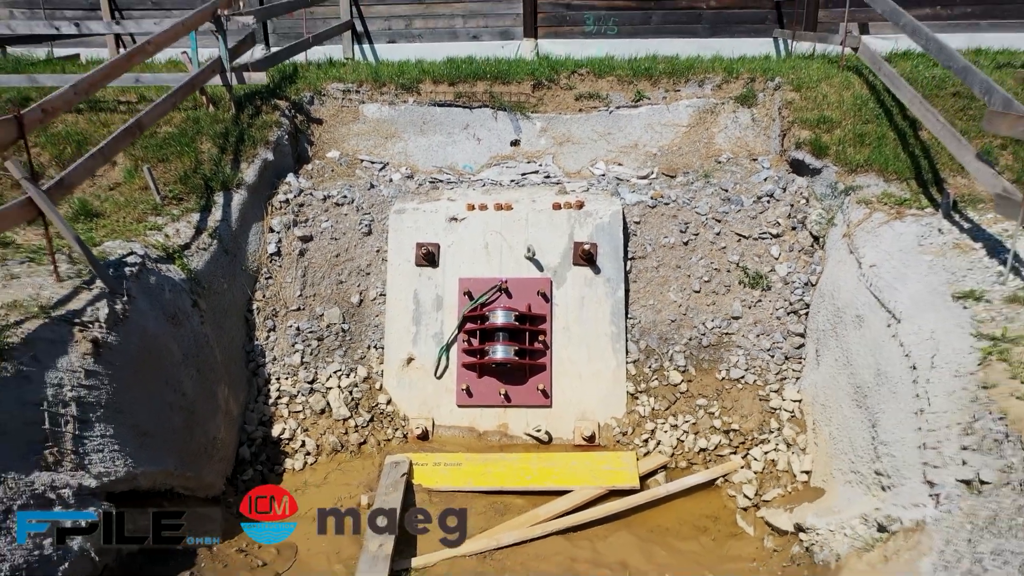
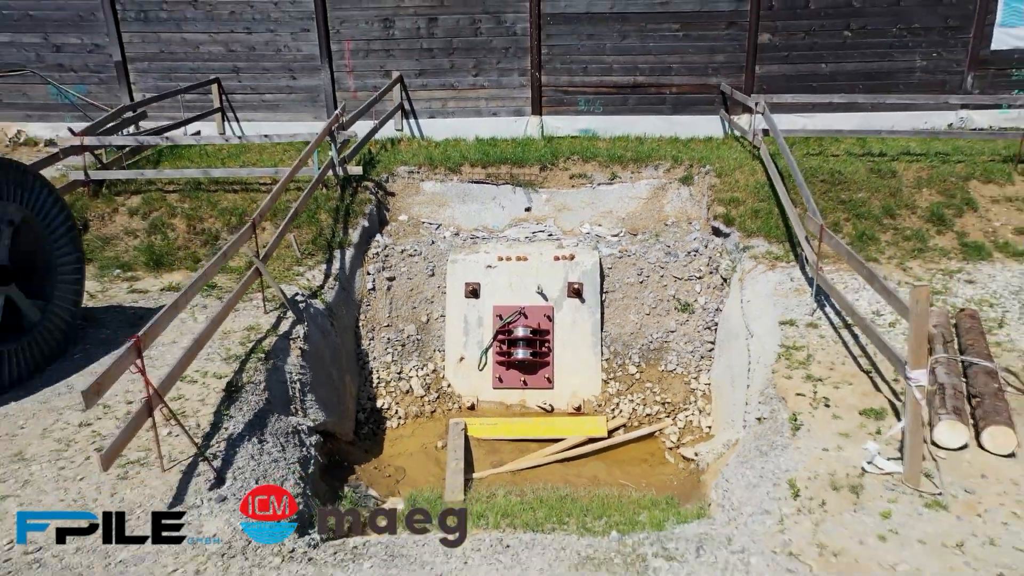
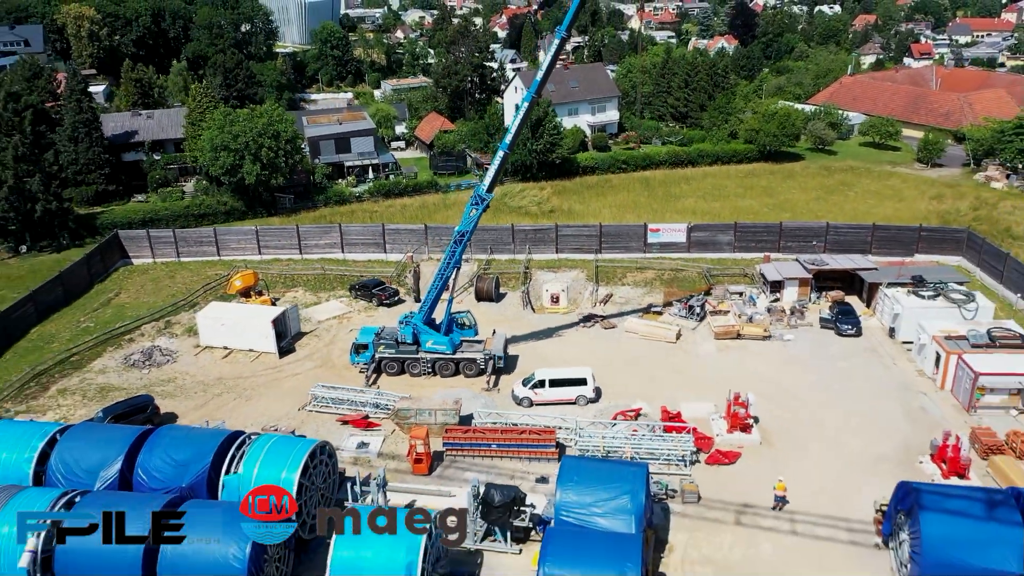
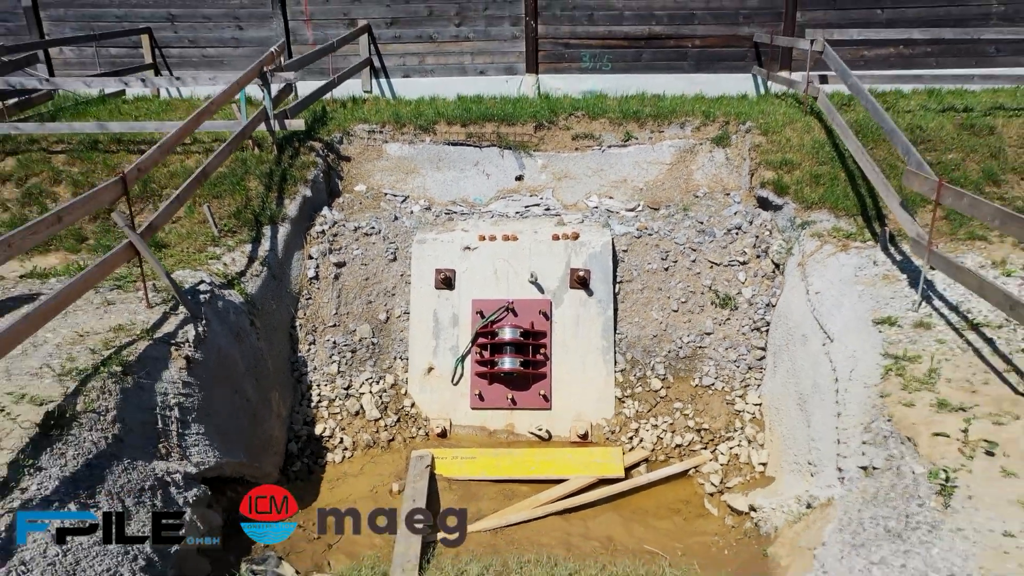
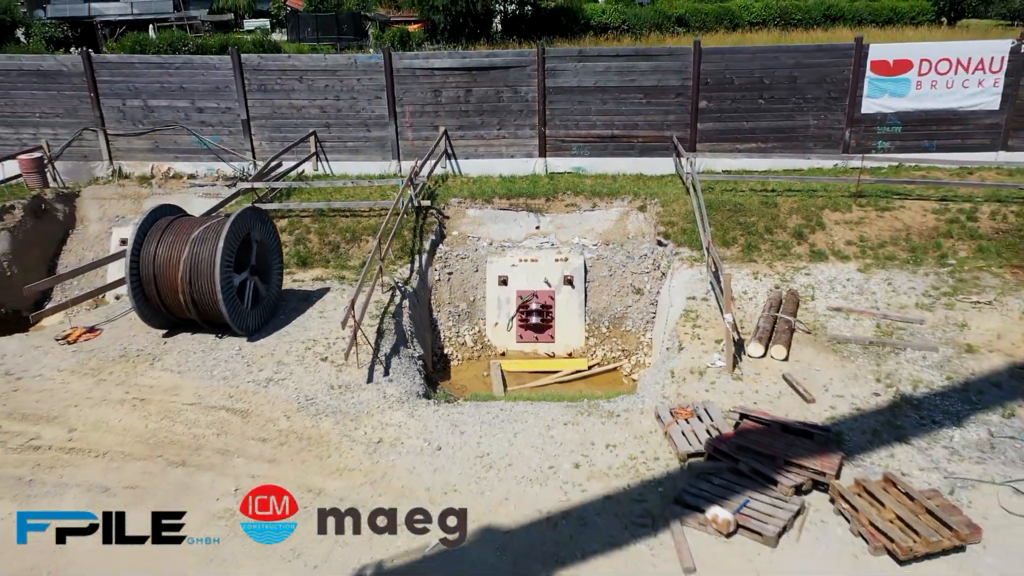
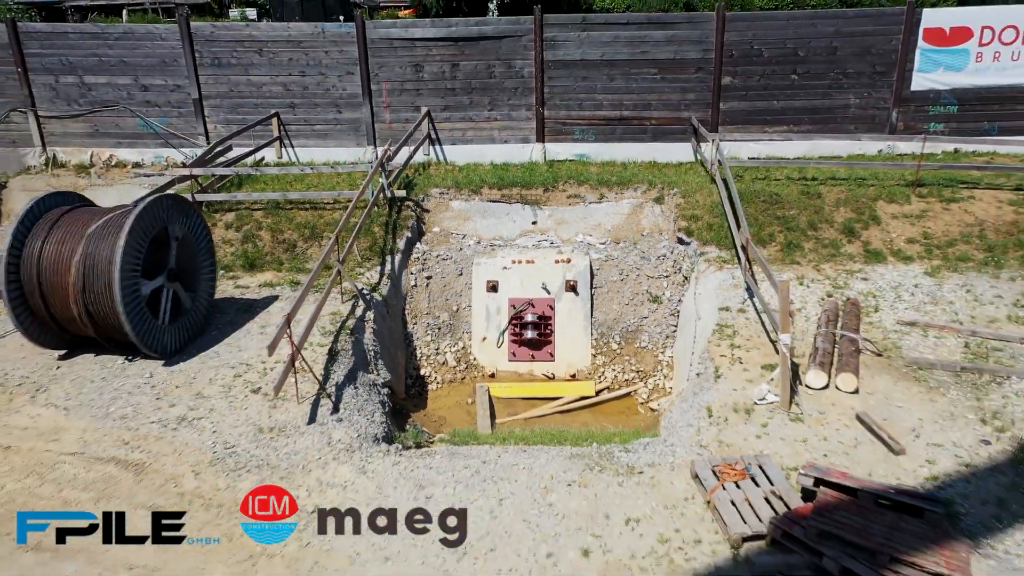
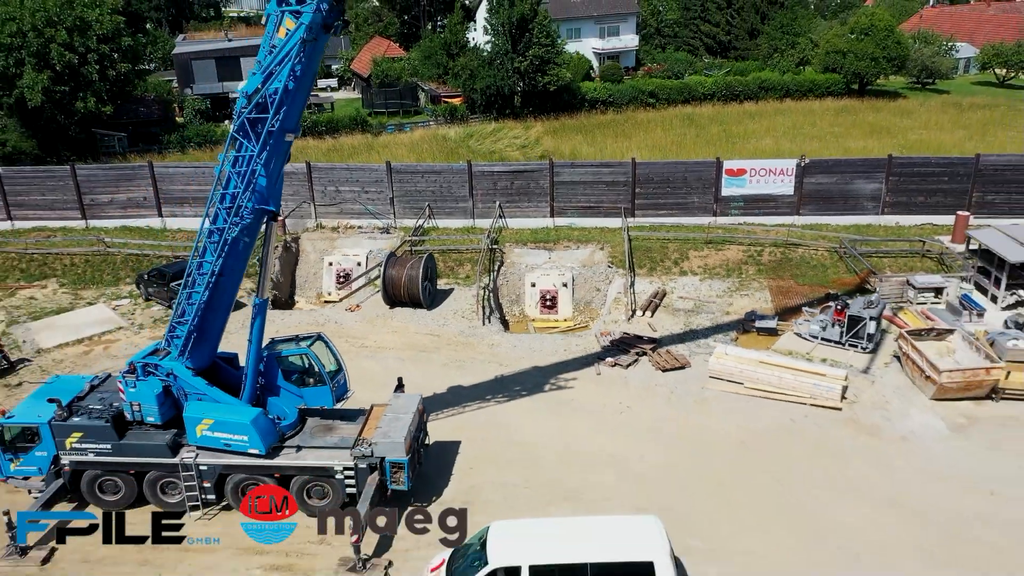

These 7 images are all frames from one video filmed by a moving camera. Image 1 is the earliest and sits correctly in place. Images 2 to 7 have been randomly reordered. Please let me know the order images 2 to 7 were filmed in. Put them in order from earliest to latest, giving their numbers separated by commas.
4, 2, 6, 5, 7, 3
